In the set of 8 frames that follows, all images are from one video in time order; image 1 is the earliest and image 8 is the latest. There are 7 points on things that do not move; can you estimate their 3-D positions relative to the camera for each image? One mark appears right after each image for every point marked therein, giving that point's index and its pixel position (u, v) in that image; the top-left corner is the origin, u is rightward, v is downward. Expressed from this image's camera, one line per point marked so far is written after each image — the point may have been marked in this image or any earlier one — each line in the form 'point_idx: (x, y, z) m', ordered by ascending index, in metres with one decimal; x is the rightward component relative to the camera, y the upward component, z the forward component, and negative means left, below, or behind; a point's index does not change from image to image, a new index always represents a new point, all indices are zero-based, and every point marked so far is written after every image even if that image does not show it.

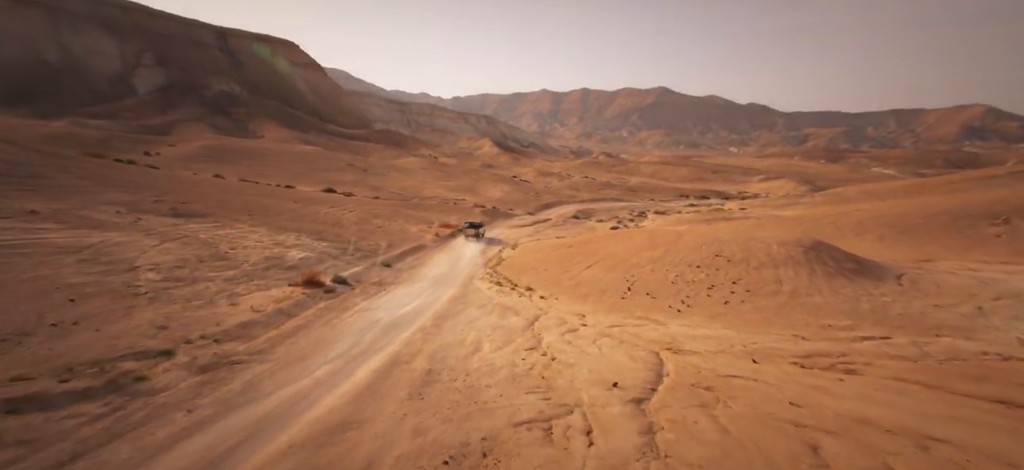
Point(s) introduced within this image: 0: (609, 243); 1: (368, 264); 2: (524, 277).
0: (+4.4, -0.4, +18.8) m
1: (-5.2, -1.0, +14.6) m
2: (+0.5, -1.6, +15.9) m
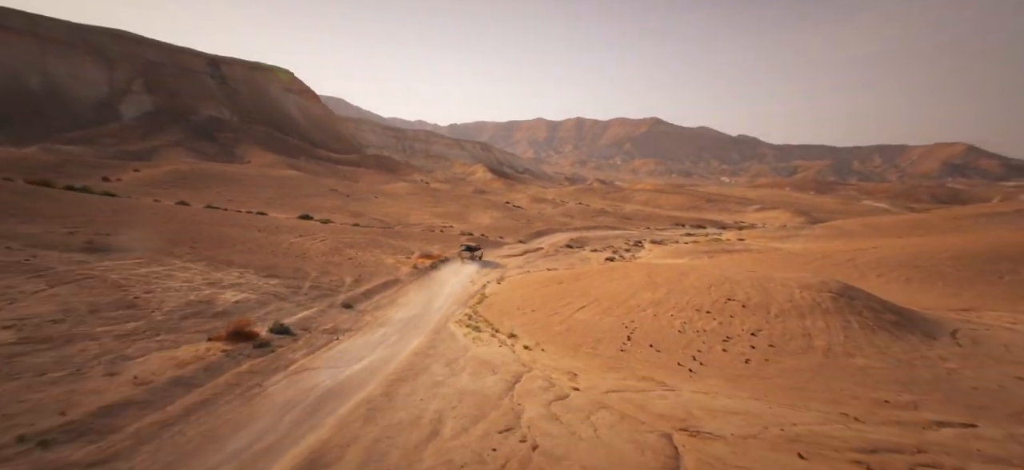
0: (+3.8, -1.8, +16.8) m
1: (-5.8, -2.2, +12.6) m
2: (-0.1, -2.9, +13.8) m
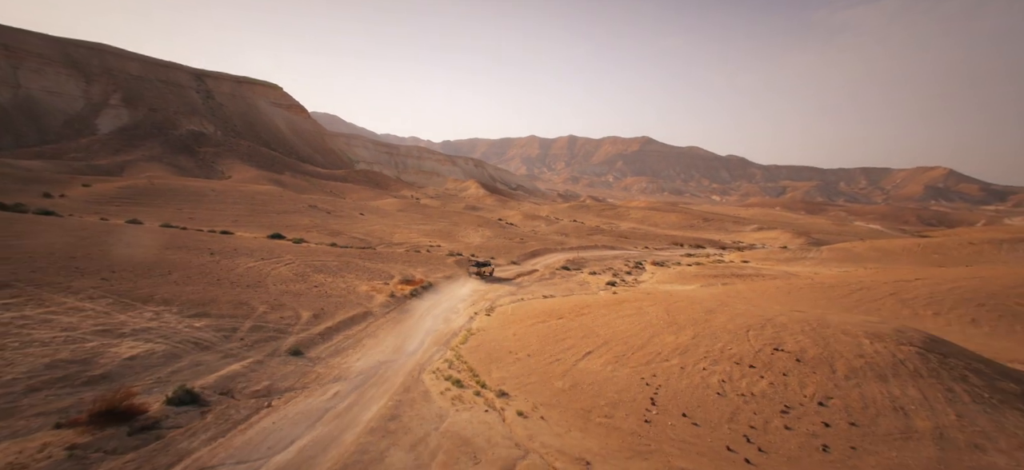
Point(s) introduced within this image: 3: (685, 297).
0: (+3.4, -2.8, +14.3) m
1: (-6.0, -2.9, +9.9) m
2: (-0.4, -3.7, +11.2) m
3: (+7.6, -2.7, +18.1) m
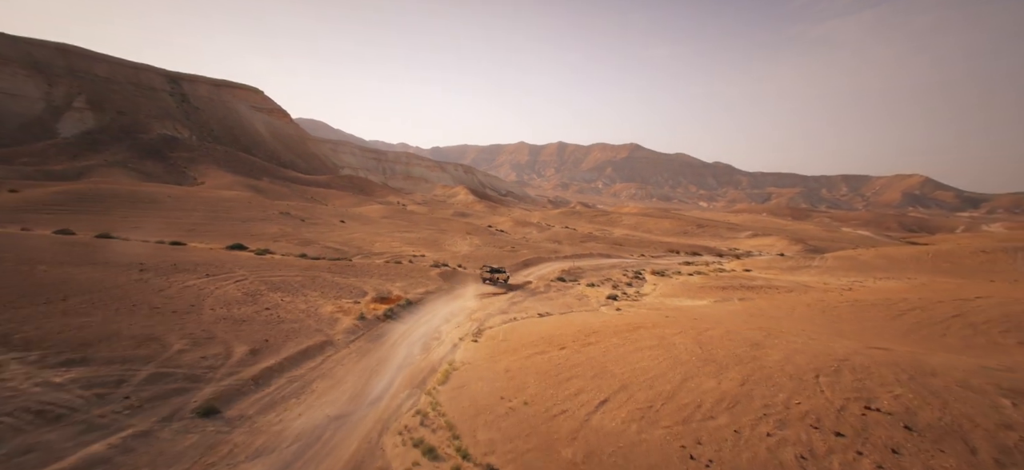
0: (+3.2, -3.1, +11.6) m
1: (-6.1, -3.2, +7.0) m
2: (-0.6, -4.0, +8.4) m
3: (+7.3, -3.1, +15.5) m
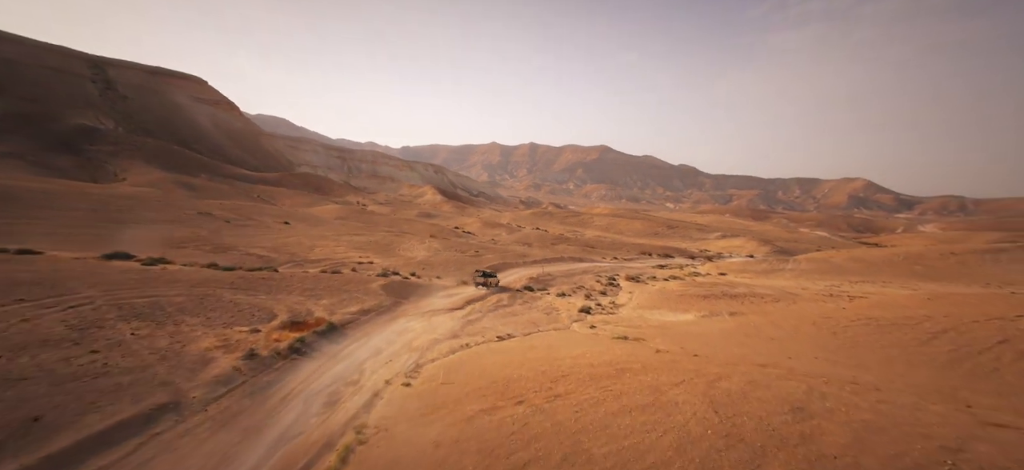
0: (+1.9, -3.3, +8.2) m
1: (-7.1, -3.4, +2.9) m
2: (-1.7, -4.2, +4.8) m
3: (+5.7, -3.3, +12.3) m
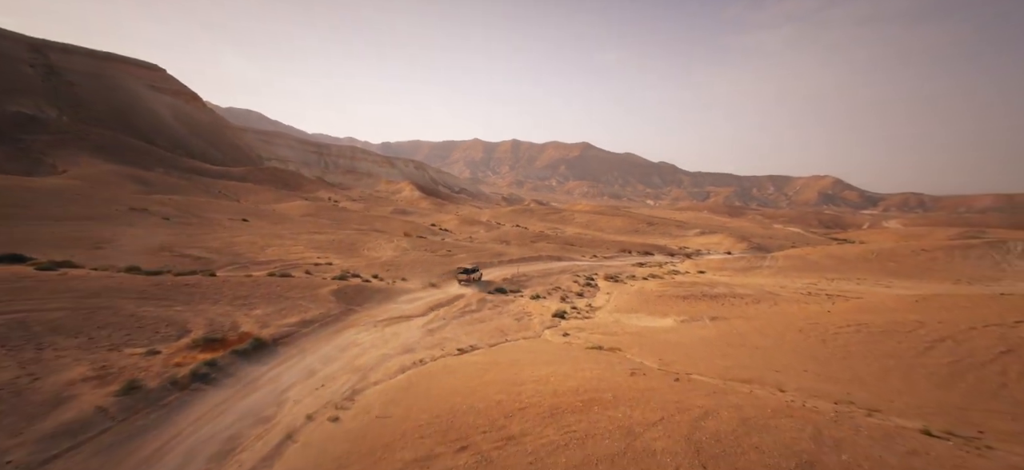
0: (+0.9, -3.4, +6.6) m
1: (-7.9, -3.5, +0.9) m
2: (-2.5, -4.3, +3.0) m
3: (+4.5, -3.4, +10.9) m
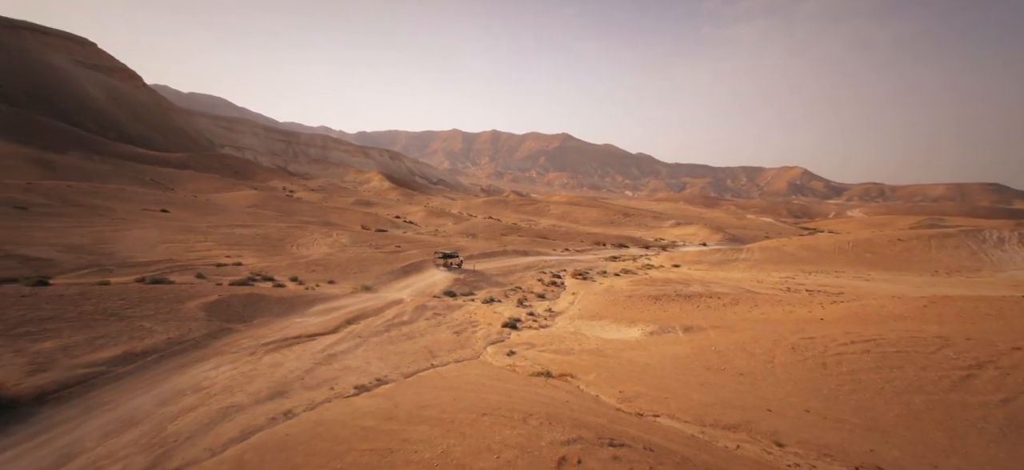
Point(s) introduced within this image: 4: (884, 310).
0: (-1.0, -3.5, +3.0) m
1: (-9.5, -3.8, -3.1) m
2: (-4.2, -4.5, -0.8) m
3: (+2.4, -3.4, +7.4) m
4: (+13.9, -2.8, +15.4) m
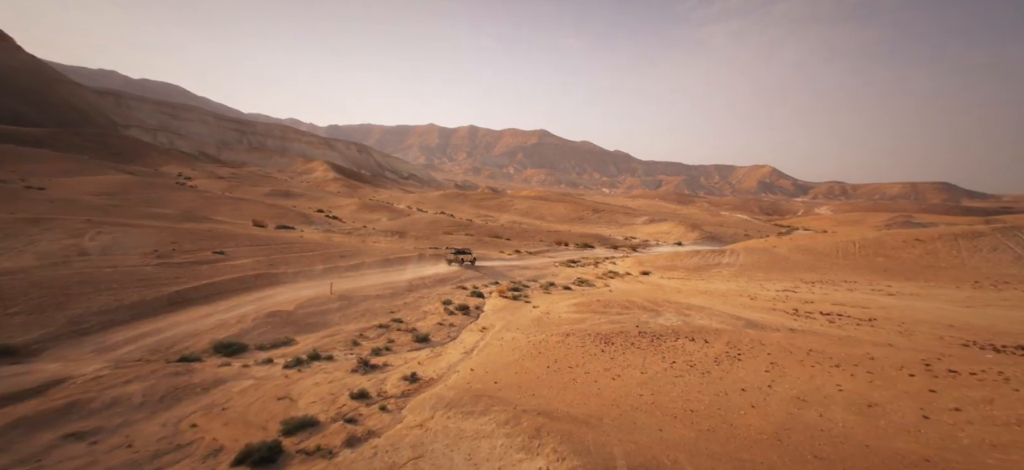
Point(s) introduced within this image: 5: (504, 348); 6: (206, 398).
0: (-5.1, -3.9, -8.1) m
1: (-13.3, -4.2, -14.6) m
2: (-8.2, -4.9, -12.0) m
3: (-2.0, -3.7, -3.5) m
4: (+9.0, -3.0, +5.1) m
5: (-0.1, -4.0, +17.4) m
6: (-7.5, -4.0, +10.5) m
